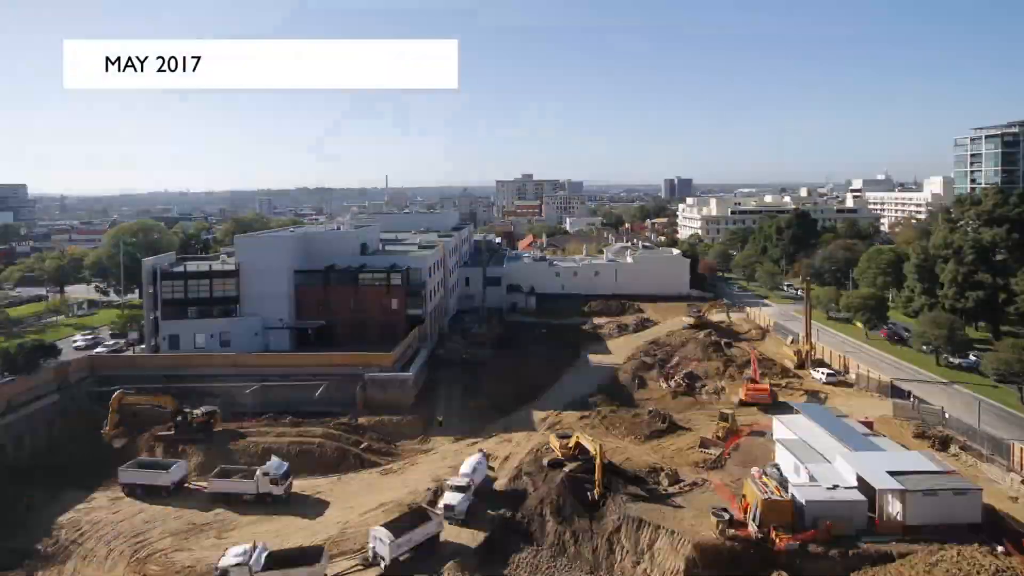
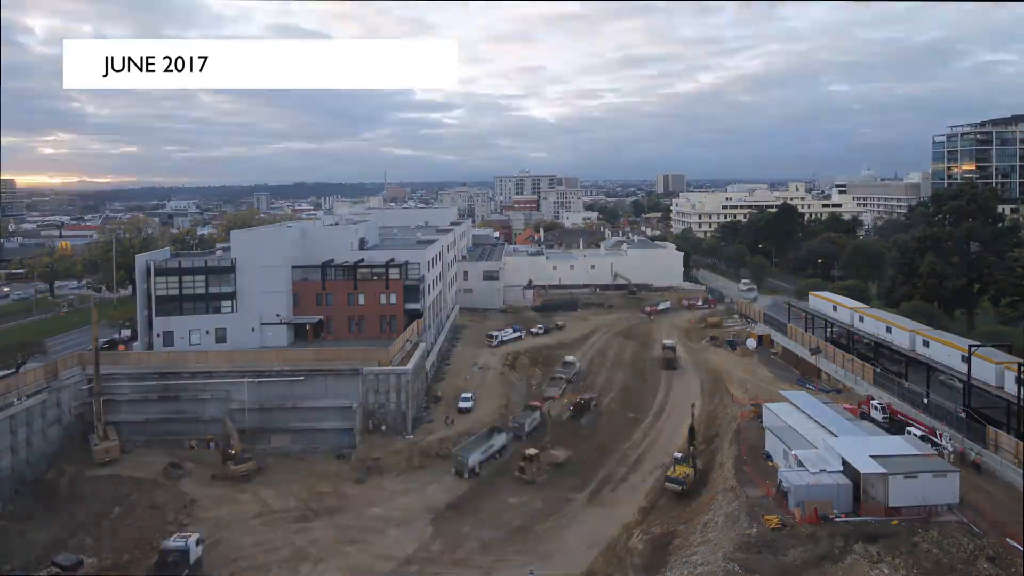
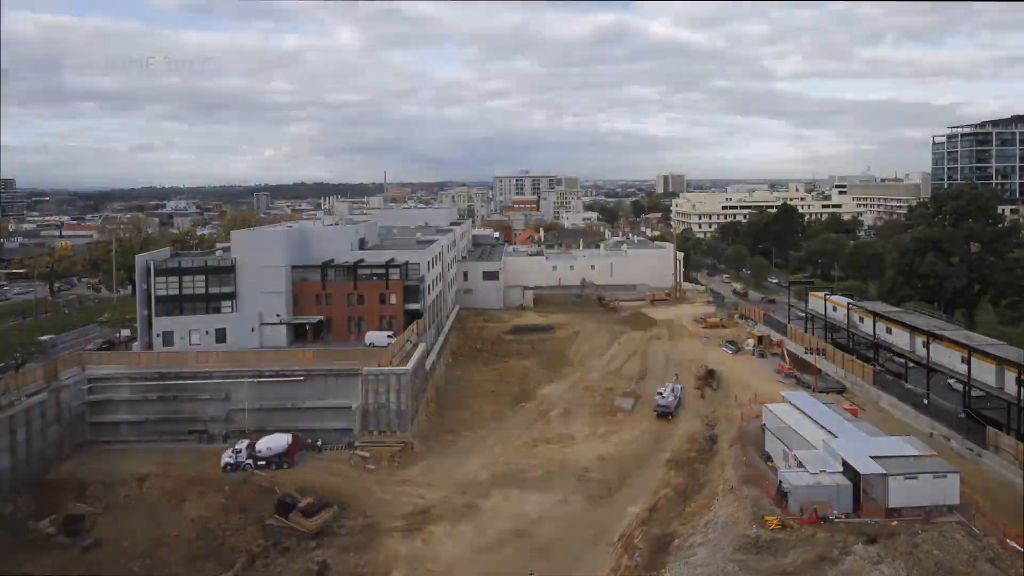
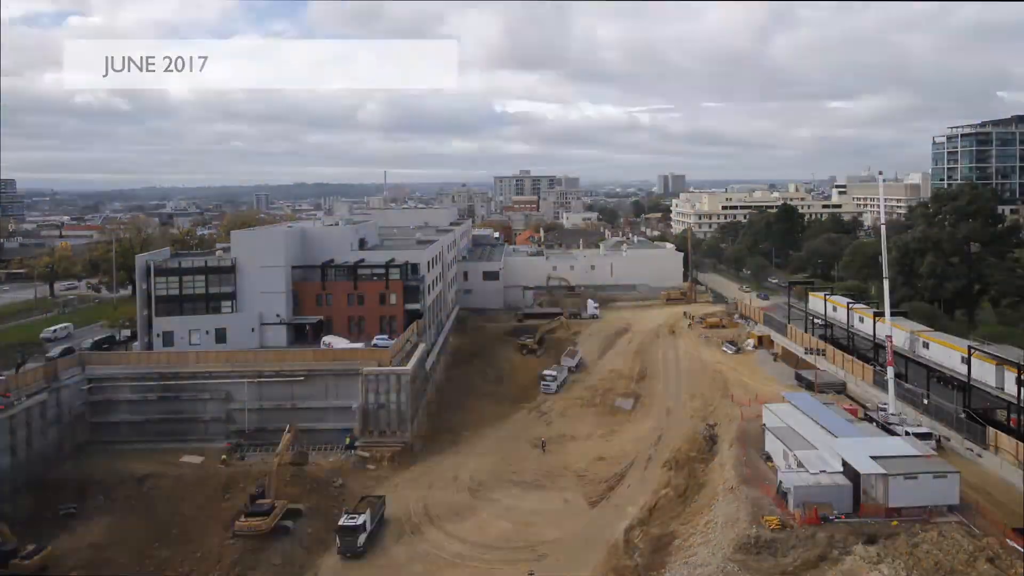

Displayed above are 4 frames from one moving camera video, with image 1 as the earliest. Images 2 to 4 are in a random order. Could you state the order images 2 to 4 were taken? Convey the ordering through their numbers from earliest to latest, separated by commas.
2, 4, 3
